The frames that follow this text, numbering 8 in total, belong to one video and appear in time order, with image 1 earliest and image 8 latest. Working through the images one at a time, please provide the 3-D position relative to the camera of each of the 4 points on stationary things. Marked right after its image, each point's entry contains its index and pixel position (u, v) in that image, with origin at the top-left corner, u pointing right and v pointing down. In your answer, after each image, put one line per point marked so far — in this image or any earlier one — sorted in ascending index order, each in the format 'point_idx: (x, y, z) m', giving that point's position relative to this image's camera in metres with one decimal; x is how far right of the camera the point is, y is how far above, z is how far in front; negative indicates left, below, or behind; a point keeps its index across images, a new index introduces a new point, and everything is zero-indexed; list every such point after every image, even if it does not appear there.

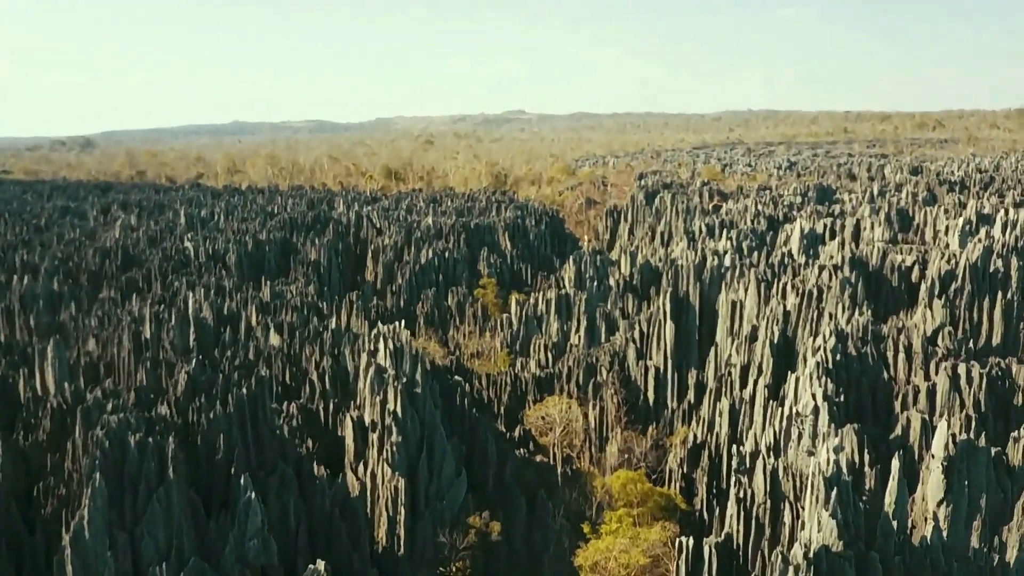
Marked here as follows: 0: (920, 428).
0: (+9.4, -3.2, +18.8) m
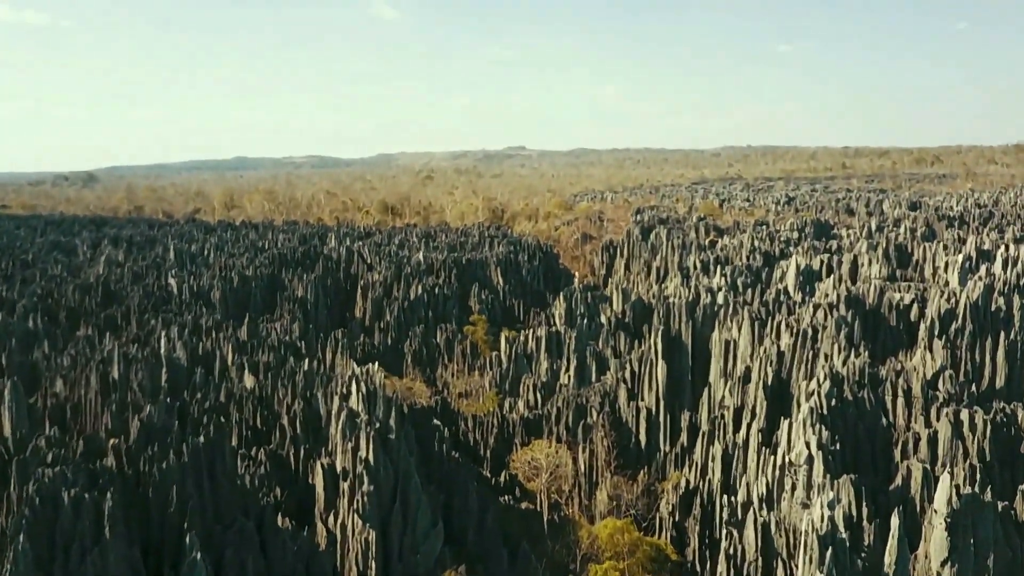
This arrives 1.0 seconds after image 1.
0: (+8.8, -4.1, +17.6) m
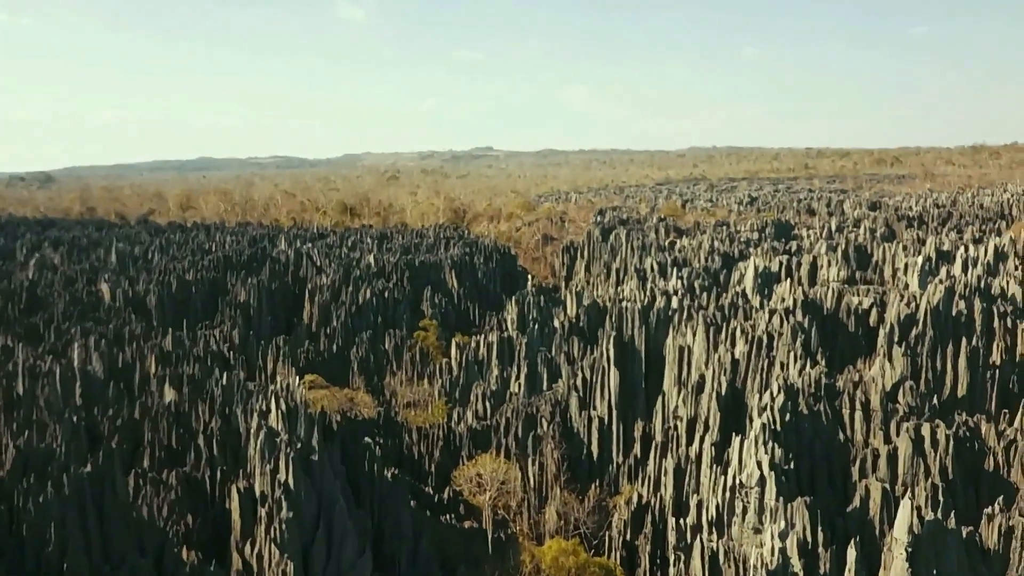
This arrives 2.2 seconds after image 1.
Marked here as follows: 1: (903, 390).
0: (+7.4, -4.2, +16.4) m
1: (+8.8, -2.3, +18.5) m
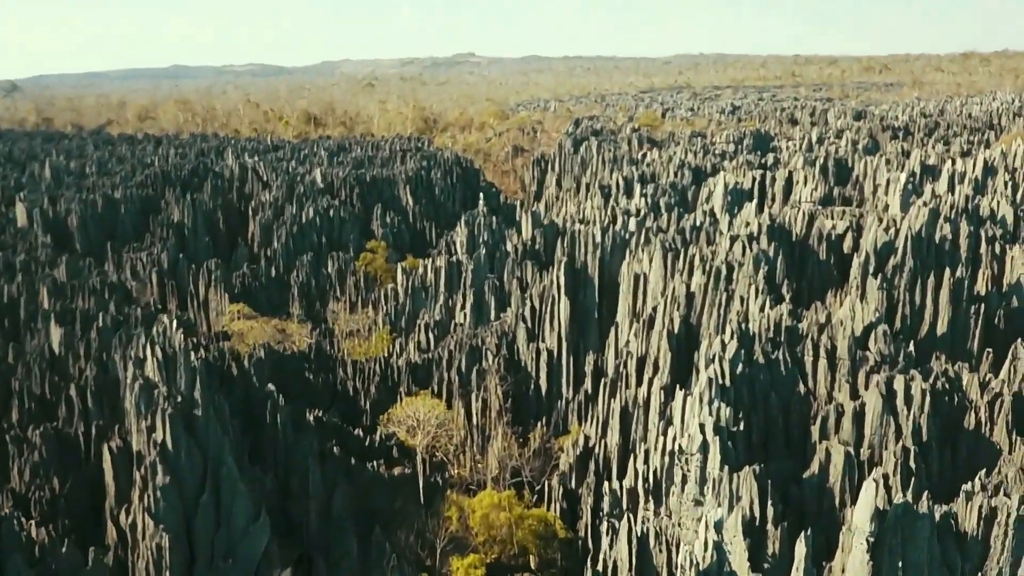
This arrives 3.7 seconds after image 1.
0: (+5.6, -3.0, +14.0) m
1: (+7.0, -0.9, +15.9) m
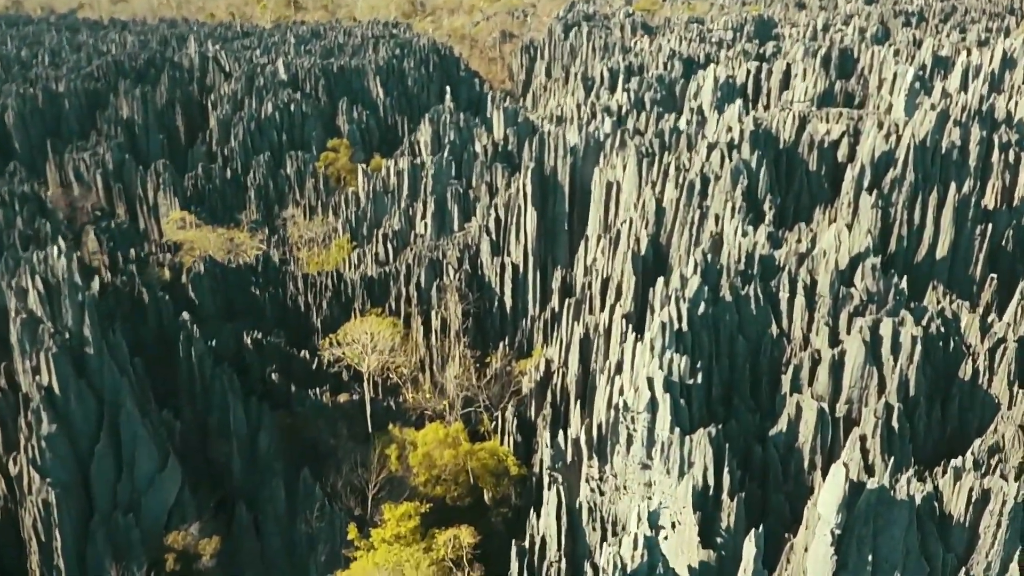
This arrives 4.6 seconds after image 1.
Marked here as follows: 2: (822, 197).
0: (+4.4, -2.0, +12.0) m
1: (+5.8, +0.3, +13.7) m
2: (+7.1, +2.1, +18.9) m
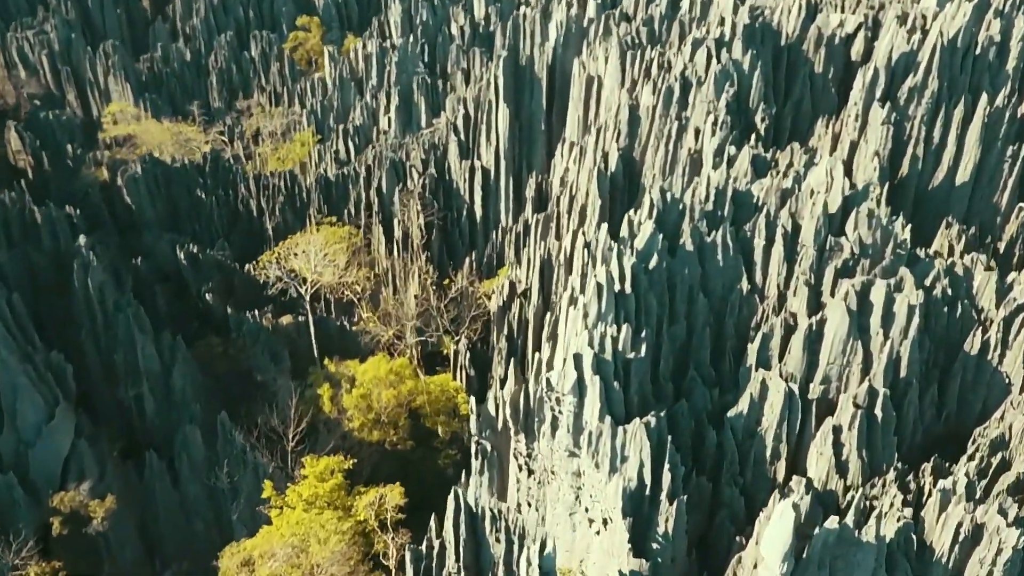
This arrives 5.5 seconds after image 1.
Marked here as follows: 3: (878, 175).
0: (+3.2, -1.5, +9.9) m
1: (+4.7, +1.0, +11.1) m
2: (+6.2, +3.6, +16.0) m
3: (+6.1, +1.9, +13.2) m
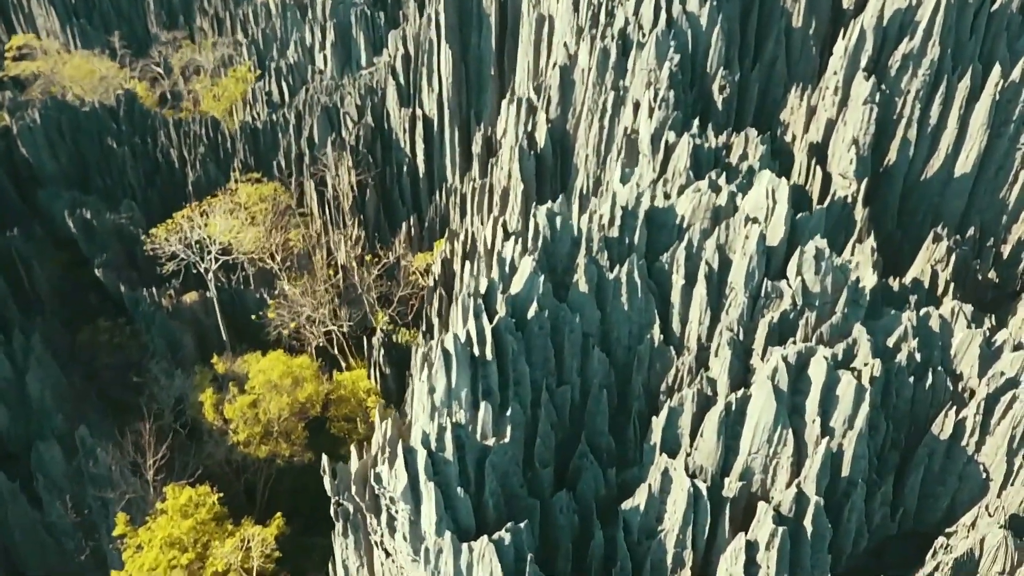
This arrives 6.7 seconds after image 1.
0: (+1.5, -2.1, +7.6) m
1: (+3.1, +0.5, +8.5) m
2: (+4.7, +3.5, +13.1) m
3: (+4.5, +1.6, +10.5) m
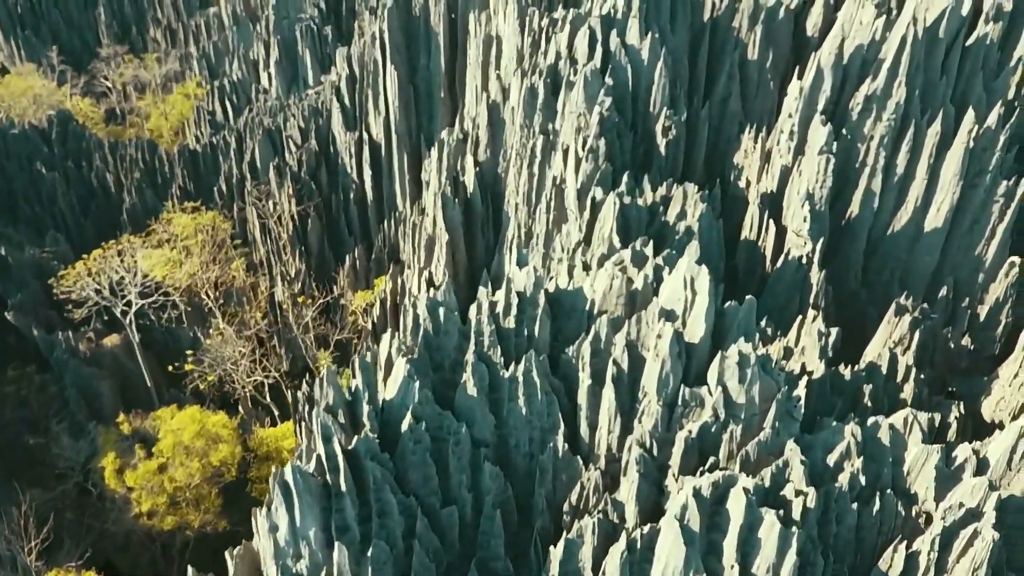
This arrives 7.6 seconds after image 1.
0: (+0.5, -3.1, +6.3) m
1: (+2.0, -0.4, +7.2) m
2: (+3.6, +2.6, +11.8) m
3: (+3.4, +0.7, +9.2) m
